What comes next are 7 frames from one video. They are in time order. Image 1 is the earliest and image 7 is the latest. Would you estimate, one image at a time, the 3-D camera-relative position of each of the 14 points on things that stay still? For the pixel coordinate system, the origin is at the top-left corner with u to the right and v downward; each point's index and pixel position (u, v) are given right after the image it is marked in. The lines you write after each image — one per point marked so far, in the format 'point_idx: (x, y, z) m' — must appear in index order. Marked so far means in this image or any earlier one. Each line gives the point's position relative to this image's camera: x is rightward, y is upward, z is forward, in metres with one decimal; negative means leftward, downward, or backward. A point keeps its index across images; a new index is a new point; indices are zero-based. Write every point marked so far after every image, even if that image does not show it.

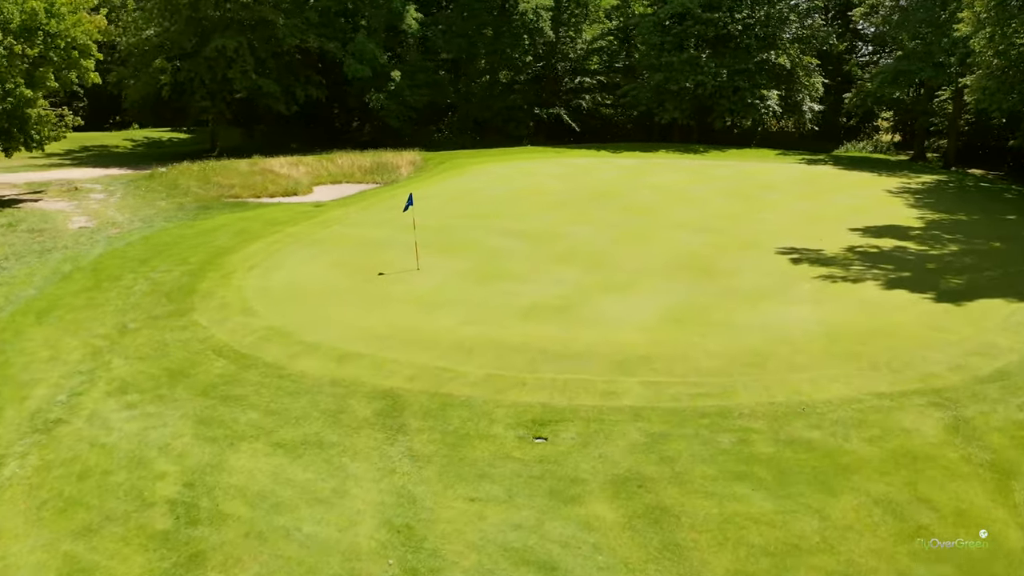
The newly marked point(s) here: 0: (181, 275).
0: (-5.1, +0.2, +12.5) m
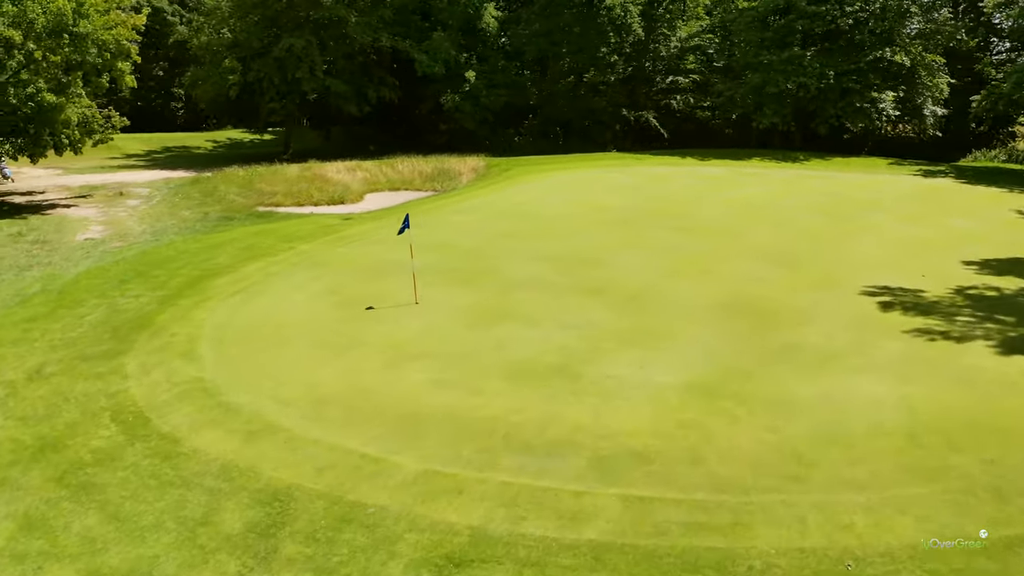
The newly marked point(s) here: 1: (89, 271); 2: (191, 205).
0: (-4.9, -0.2, +11.0) m
1: (-6.5, +0.3, +12.6) m
2: (-7.4, +1.9, +18.6) m
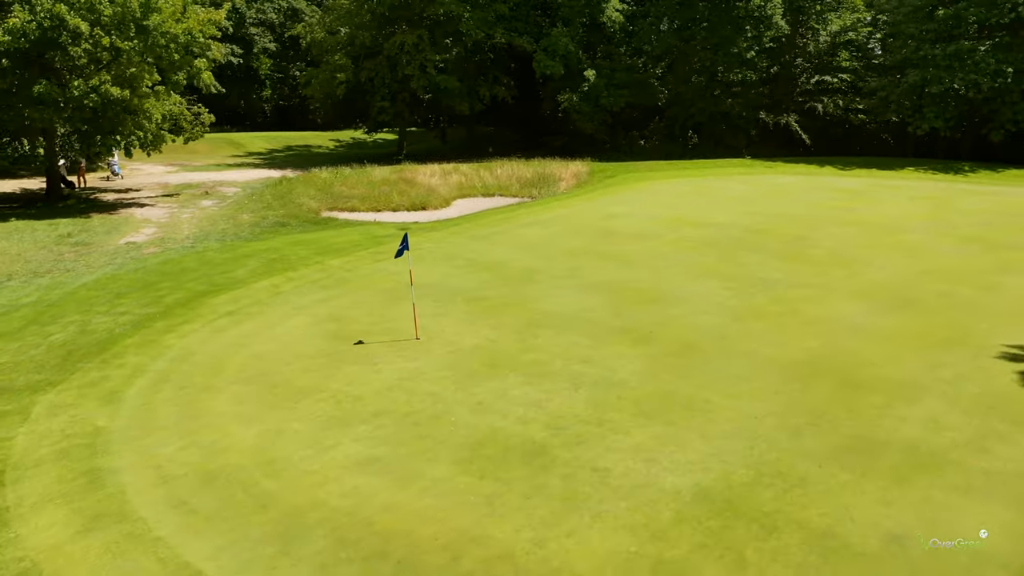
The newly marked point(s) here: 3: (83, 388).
0: (-4.7, -0.4, +9.9) m
1: (-5.9, +0.1, +11.7) m
2: (-5.6, +1.7, +17.8) m
3: (-4.1, -1.0, +7.9) m
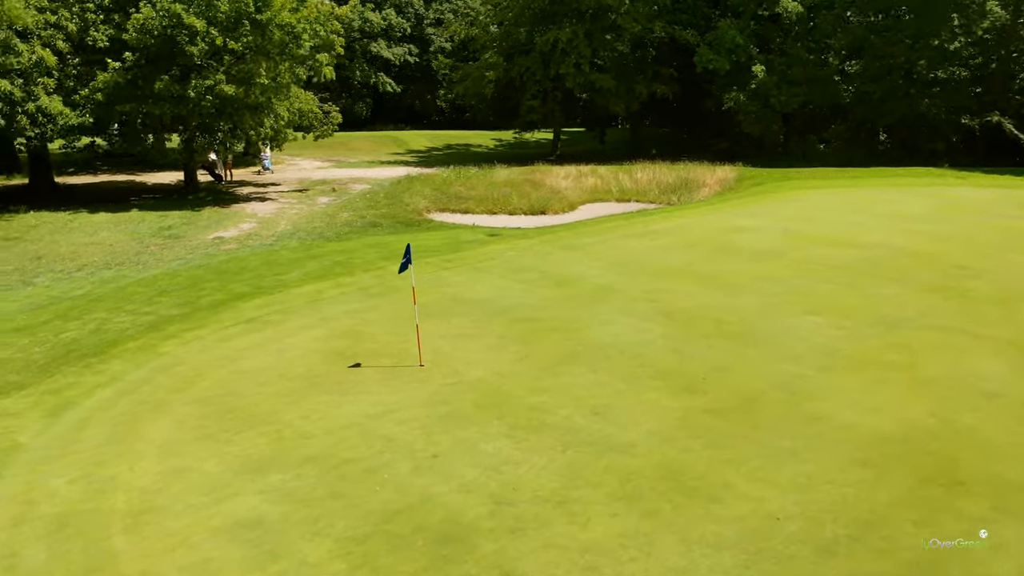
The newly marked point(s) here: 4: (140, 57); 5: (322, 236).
0: (-4.3, -0.4, +9.5) m
1: (-5.0, +0.2, +11.5) m
2: (-3.2, +1.7, +17.3) m
3: (-4.2, -1.0, +7.4) m
4: (-7.8, +4.8, +17.1) m
5: (-3.3, +0.9, +14.4) m
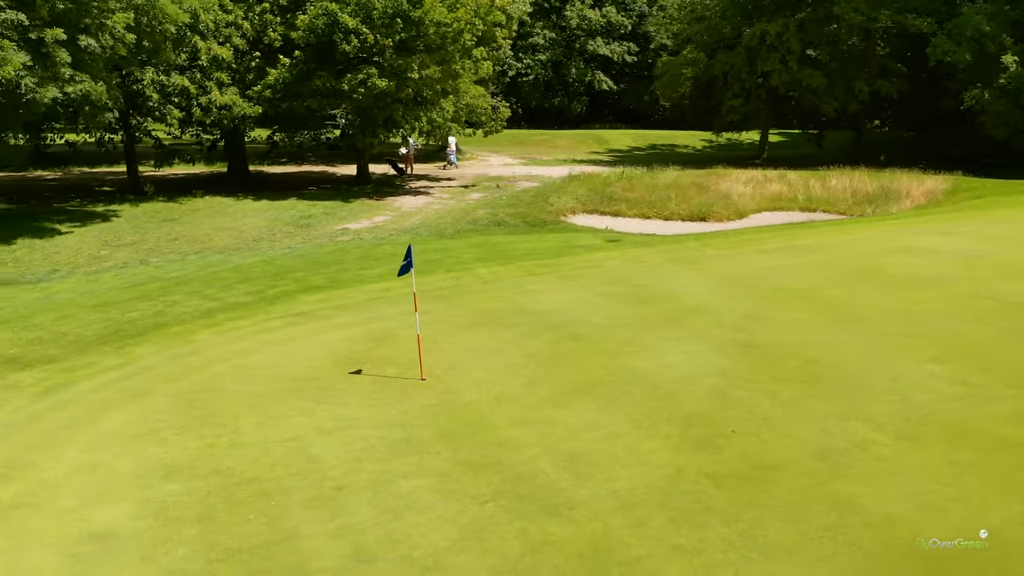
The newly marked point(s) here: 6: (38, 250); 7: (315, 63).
0: (-3.6, -0.2, +9.6) m
1: (-3.7, +0.4, +11.8) m
2: (-0.2, +1.7, +16.9) m
3: (-4.2, -0.8, +7.6) m
4: (-4.5, +5.1, +18.0) m
5: (-1.2, +1.0, +14.1) m
6: (-7.2, +0.6, +12.4) m
7: (-4.3, +4.9, +18.0) m
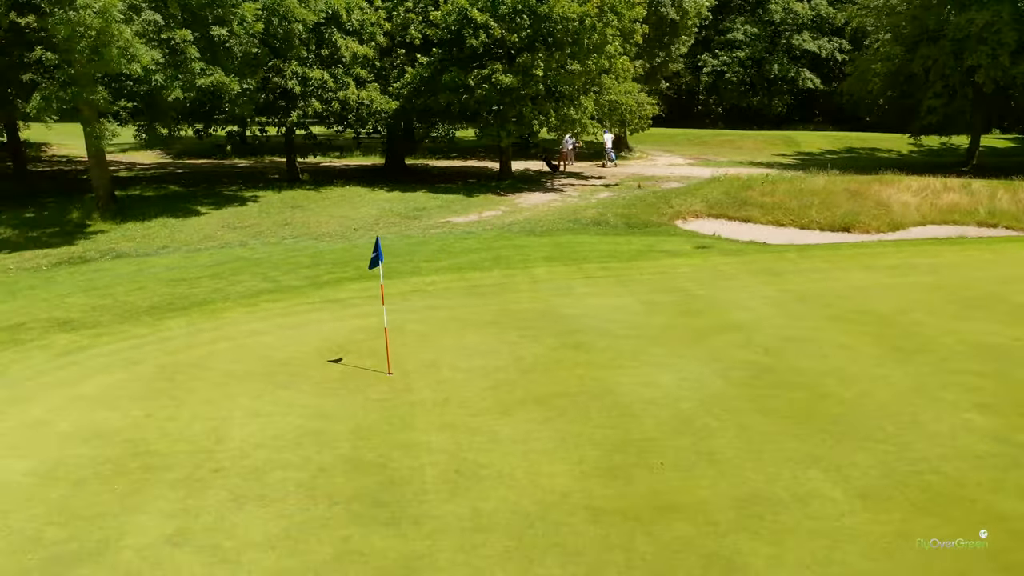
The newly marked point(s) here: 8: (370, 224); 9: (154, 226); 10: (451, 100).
0: (-3.1, 0.0, +10.2) m
1: (-2.6, +0.6, +12.3) m
2: (+2.2, +1.6, +16.3) m
3: (-4.3, -0.5, +8.4) m
4: (-1.4, +5.3, +18.4) m
5: (+0.4, +1.0, +13.8) m
6: (-5.8, +1.0, +13.8) m
7: (-1.3, +5.1, +18.4) m
8: (-2.5, +1.1, +14.3) m
9: (-6.1, +1.1, +14.0) m
10: (-1.3, +4.2, +18.2) m
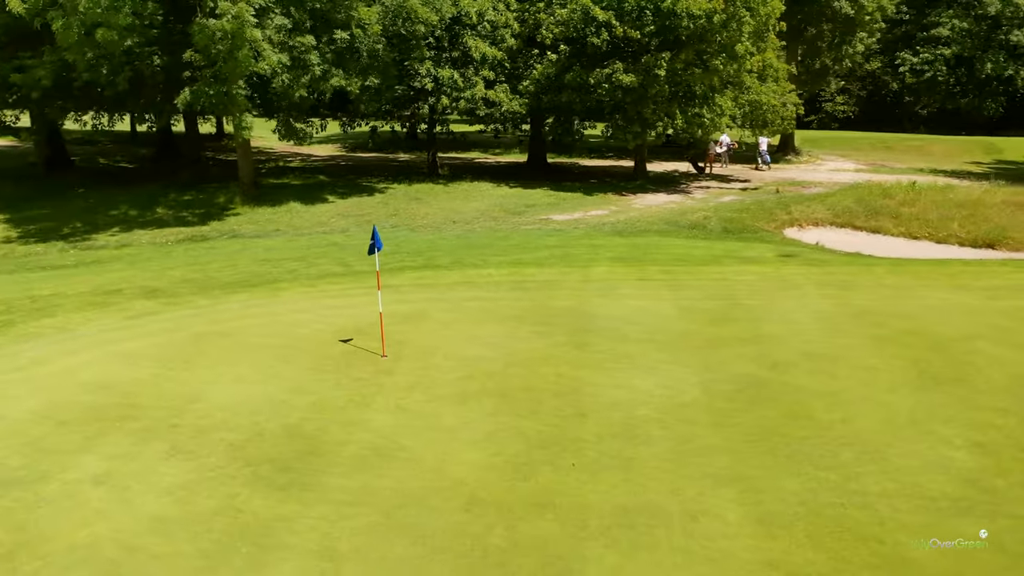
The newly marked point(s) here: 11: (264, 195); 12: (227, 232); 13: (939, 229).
0: (-2.4, +0.2, +11.0) m
1: (-1.4, +0.8, +12.9) m
2: (+4.3, +1.5, +15.6) m
3: (-4.0, -0.2, +9.5) m
4: (+1.5, +5.4, +18.5) m
5: (+1.9, +1.0, +13.7) m
6: (-4.1, +1.4, +15.1) m
7: (+1.6, +5.2, +18.4) m
8: (-0.7, +1.3, +14.8) m
9: (-4.3, +1.4, +15.4) m
10: (+1.5, +4.2, +18.3) m
11: (-5.1, +1.9, +16.8) m
12: (-4.7, +0.9, +13.6) m
13: (+7.7, +1.1, +14.7) m
